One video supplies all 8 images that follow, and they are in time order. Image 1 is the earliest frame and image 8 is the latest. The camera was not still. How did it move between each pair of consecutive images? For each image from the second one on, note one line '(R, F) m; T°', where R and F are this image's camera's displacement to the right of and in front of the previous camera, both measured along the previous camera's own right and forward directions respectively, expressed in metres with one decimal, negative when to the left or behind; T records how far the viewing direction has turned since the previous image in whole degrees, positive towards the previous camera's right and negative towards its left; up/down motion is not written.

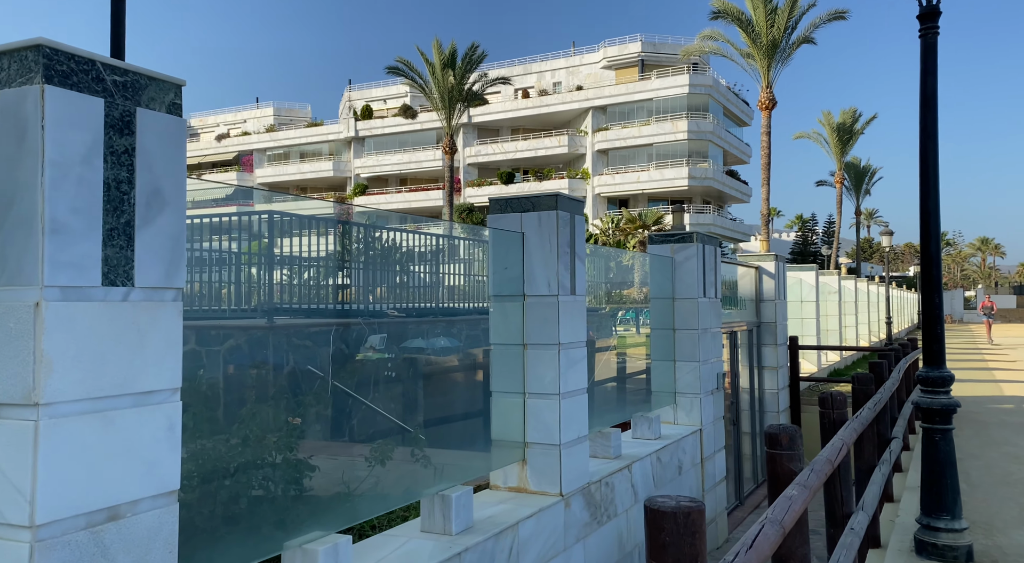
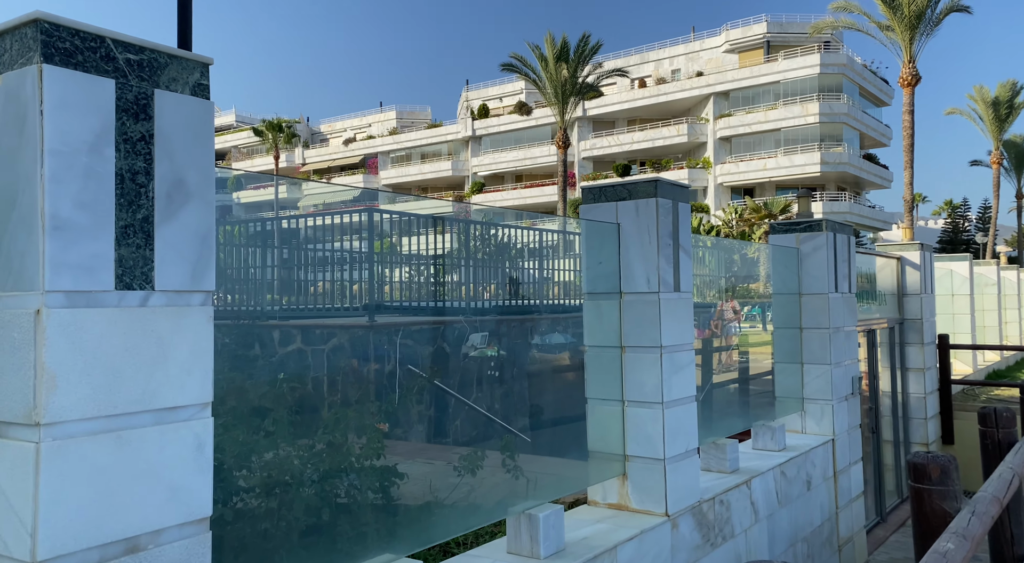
(+0.2, +0.6) m; -8°
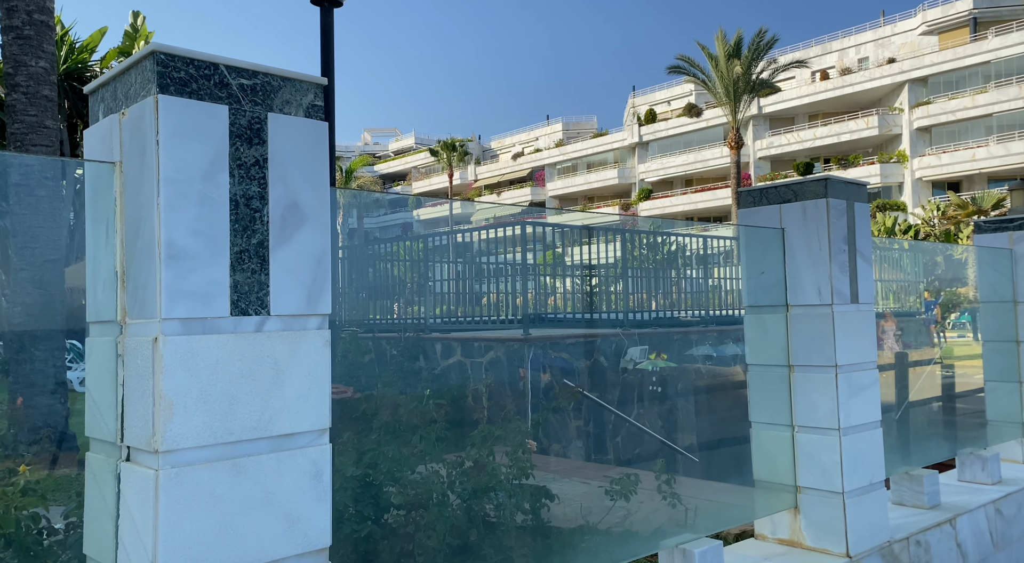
(+0.2, +0.3) m; -12°
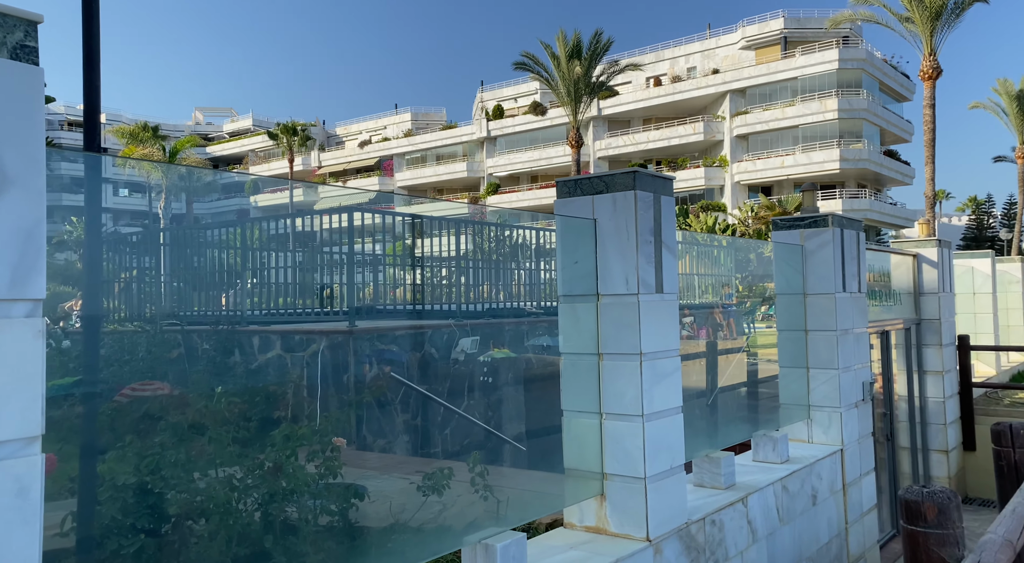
(+0.2, +0.1) m; +10°
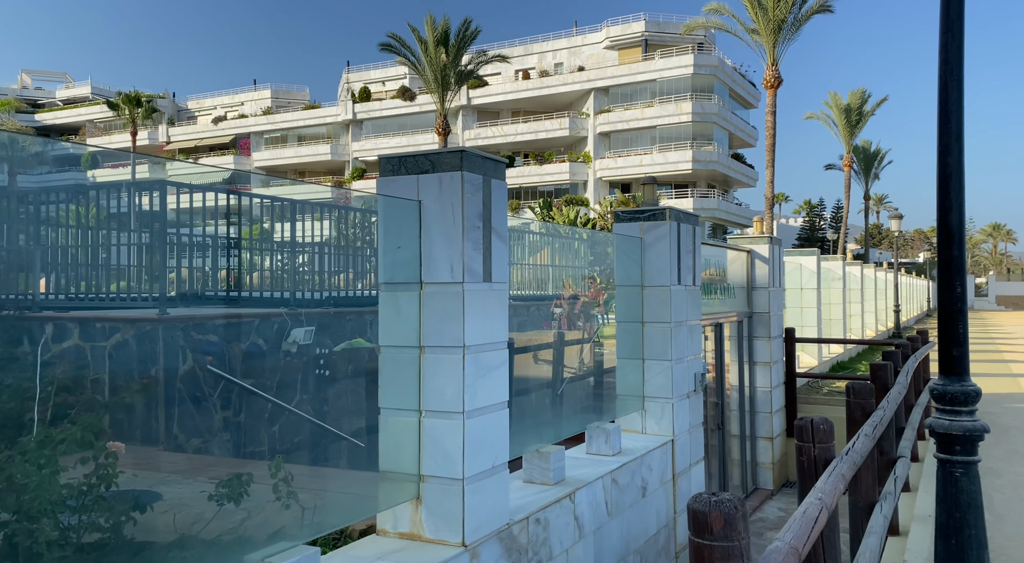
(+0.3, +0.3) m; +8°
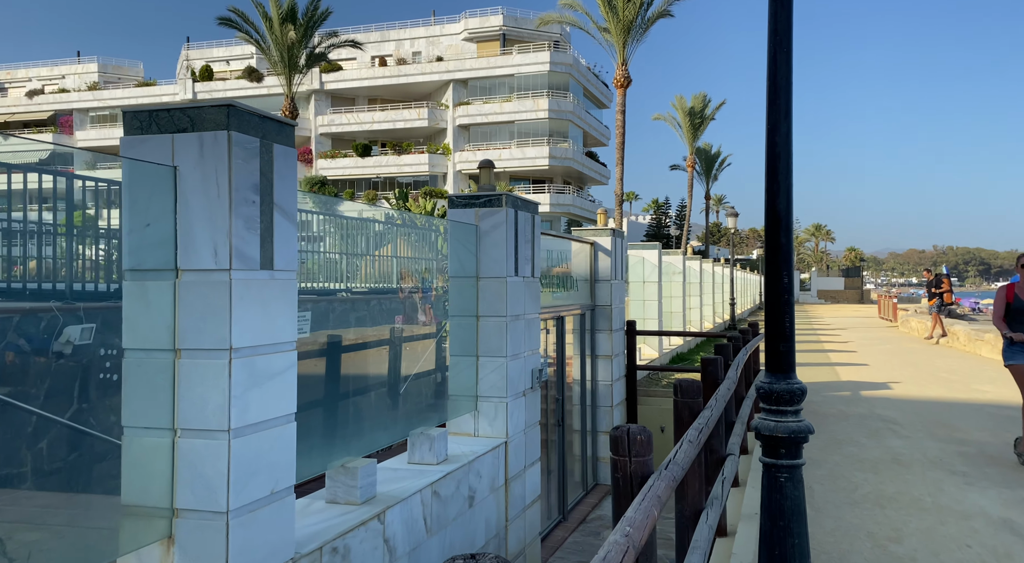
(+0.3, +0.8) m; +9°
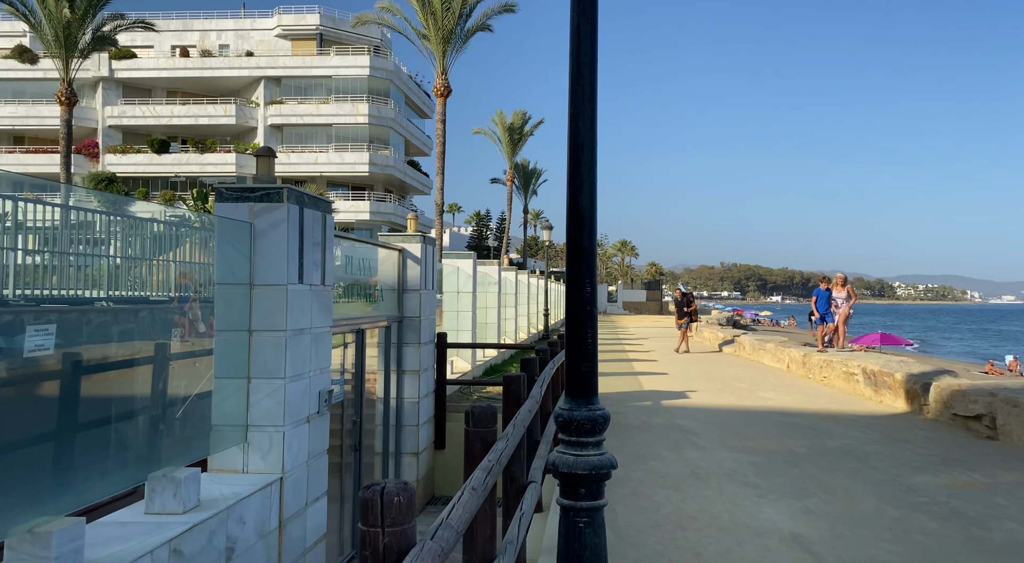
(+0.3, +0.9) m; +11°
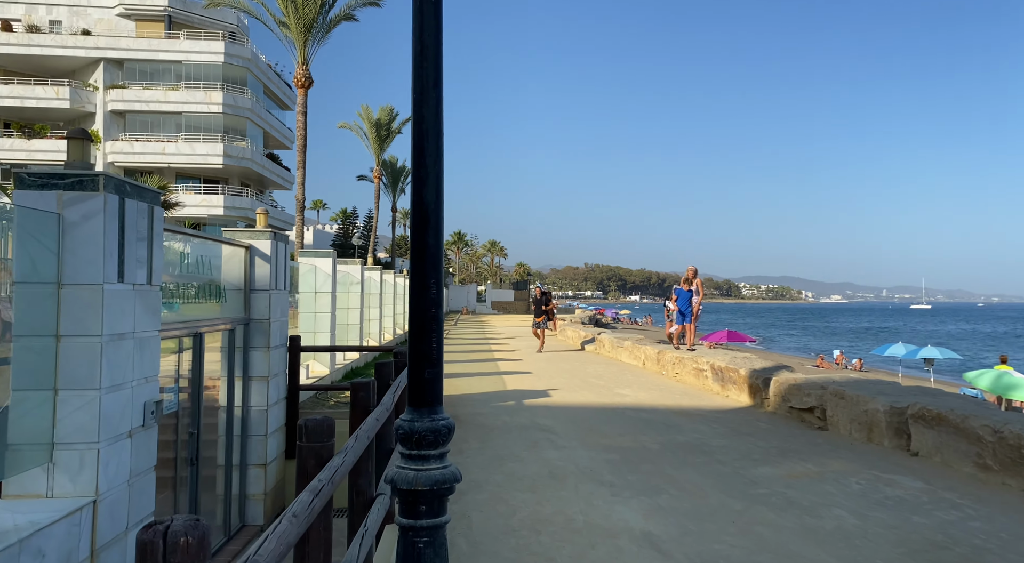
(+0.1, +0.4) m; +9°
